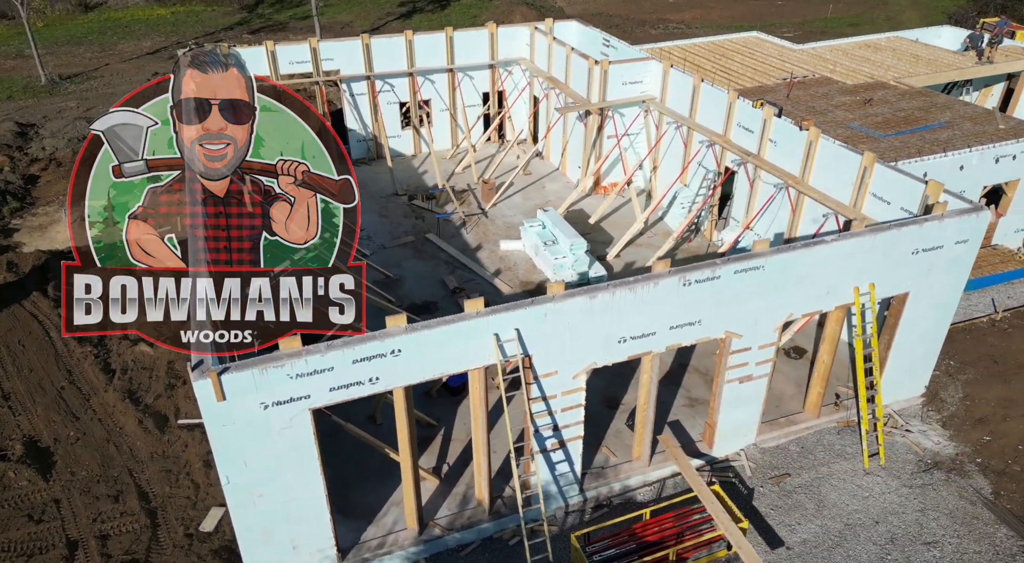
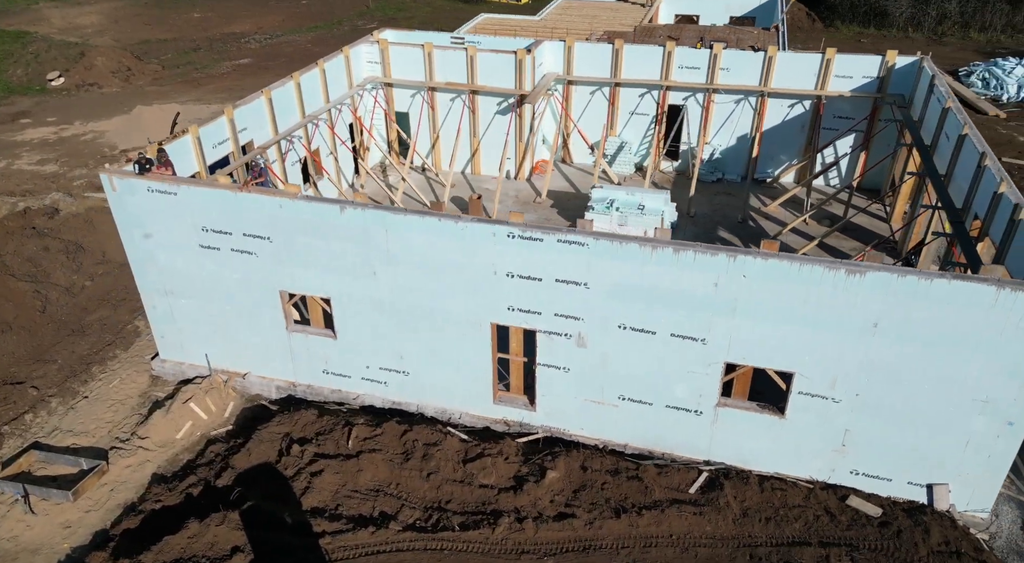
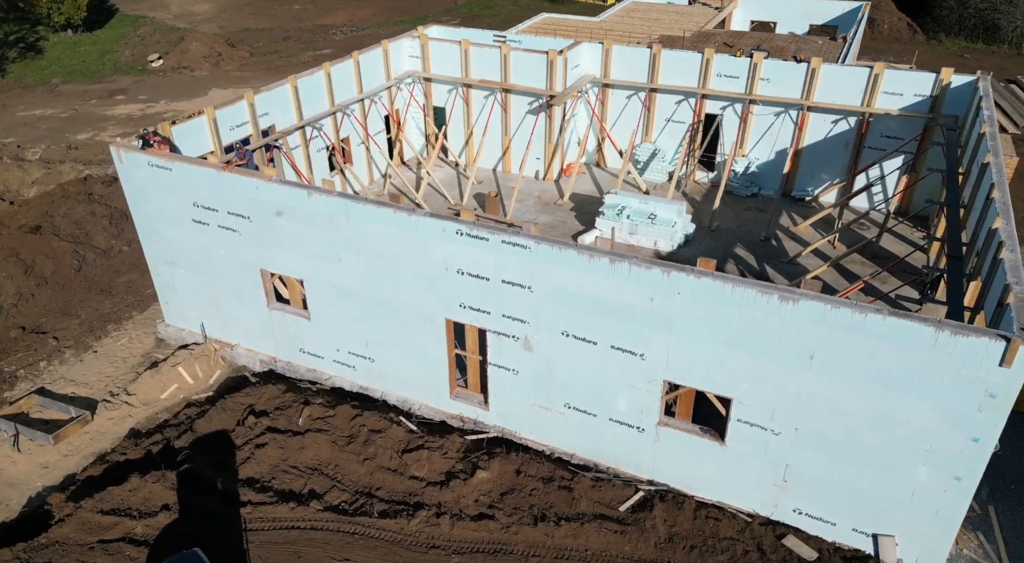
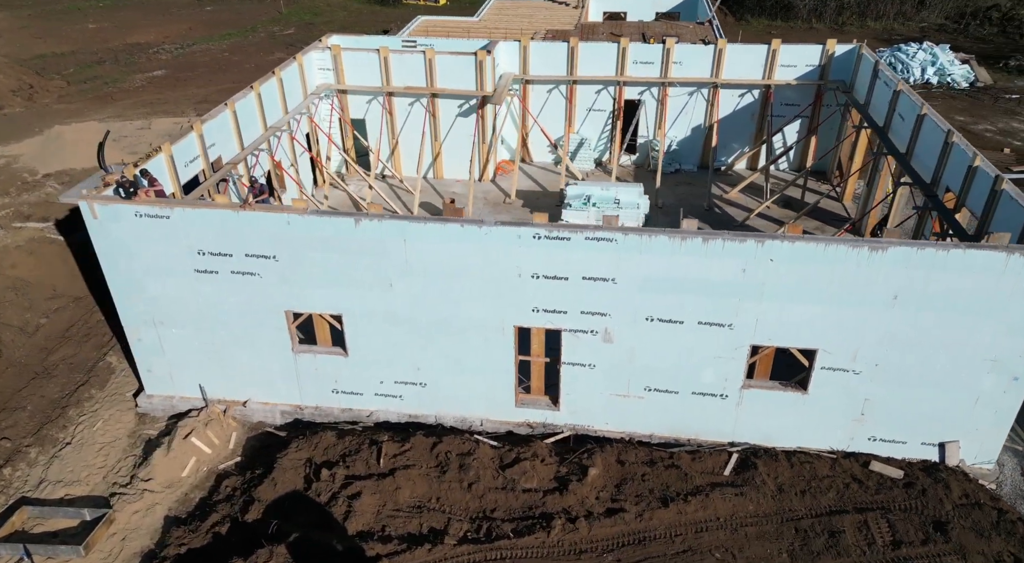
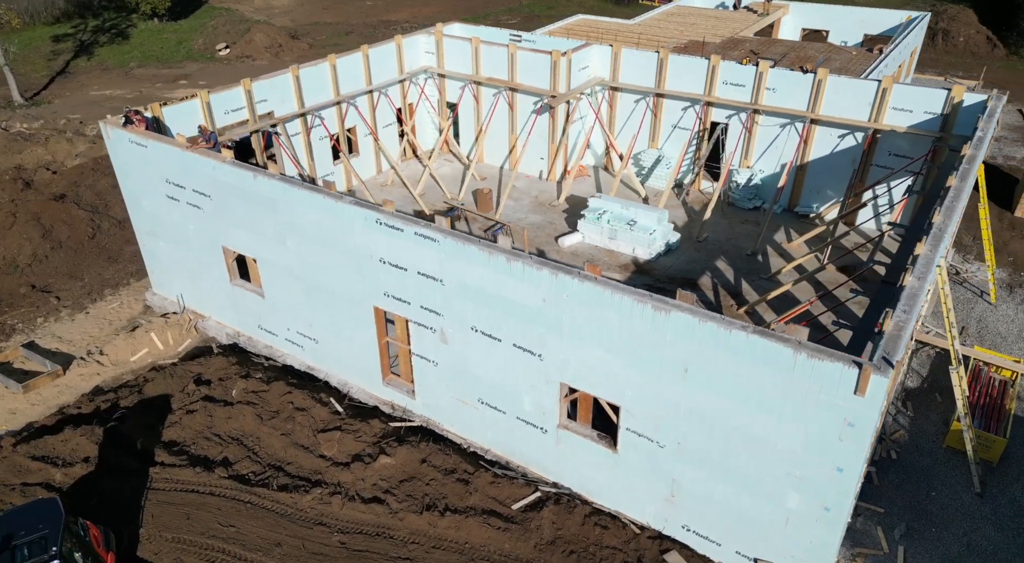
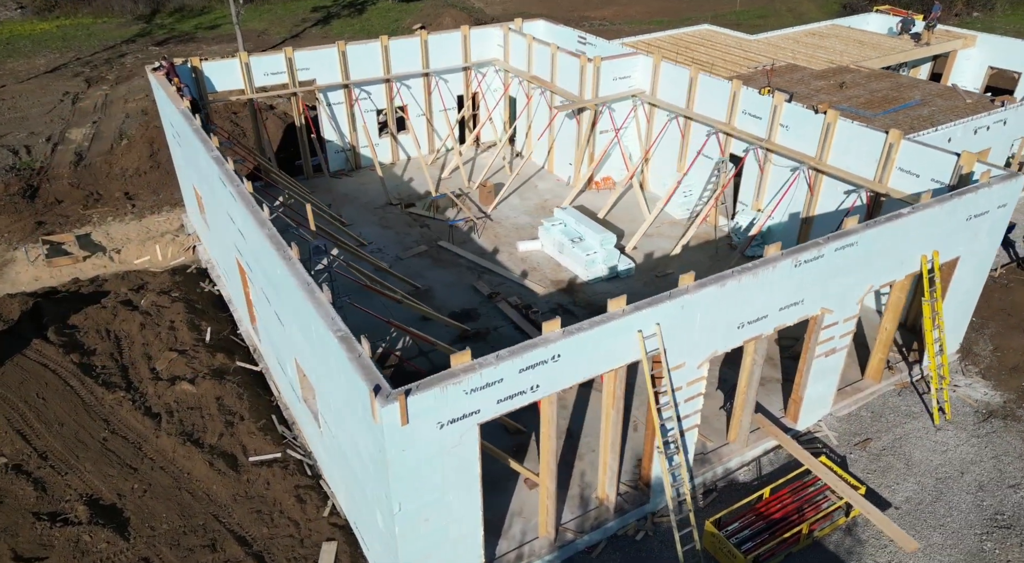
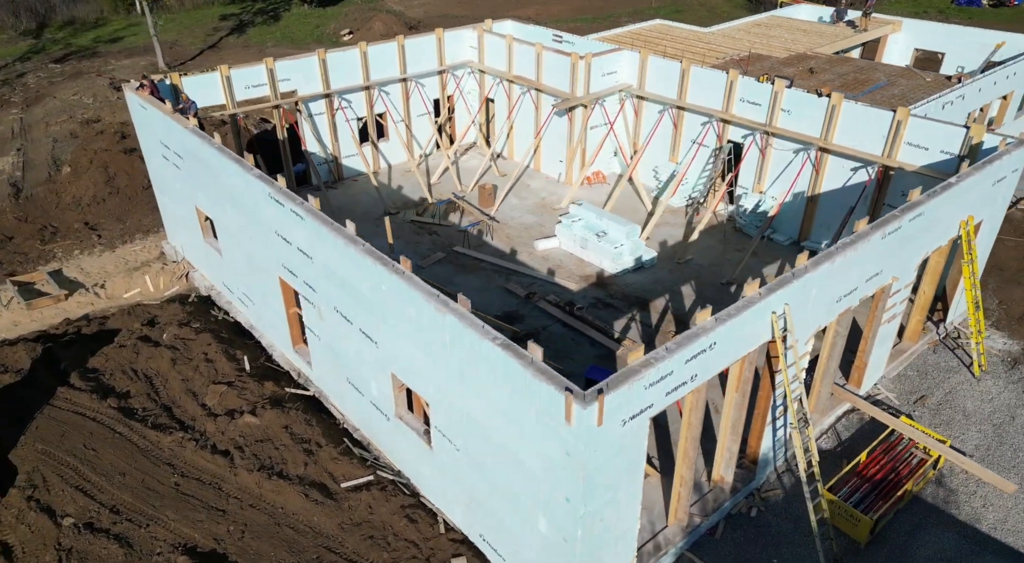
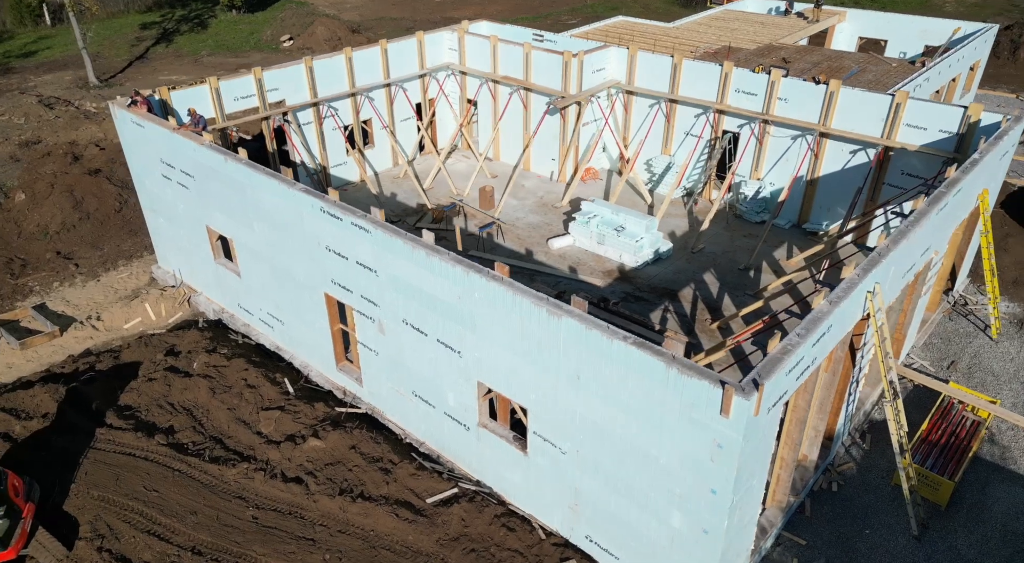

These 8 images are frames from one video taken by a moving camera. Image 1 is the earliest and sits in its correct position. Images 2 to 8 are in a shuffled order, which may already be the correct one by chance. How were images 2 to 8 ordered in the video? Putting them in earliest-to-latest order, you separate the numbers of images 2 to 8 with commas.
6, 7, 8, 5, 3, 2, 4
